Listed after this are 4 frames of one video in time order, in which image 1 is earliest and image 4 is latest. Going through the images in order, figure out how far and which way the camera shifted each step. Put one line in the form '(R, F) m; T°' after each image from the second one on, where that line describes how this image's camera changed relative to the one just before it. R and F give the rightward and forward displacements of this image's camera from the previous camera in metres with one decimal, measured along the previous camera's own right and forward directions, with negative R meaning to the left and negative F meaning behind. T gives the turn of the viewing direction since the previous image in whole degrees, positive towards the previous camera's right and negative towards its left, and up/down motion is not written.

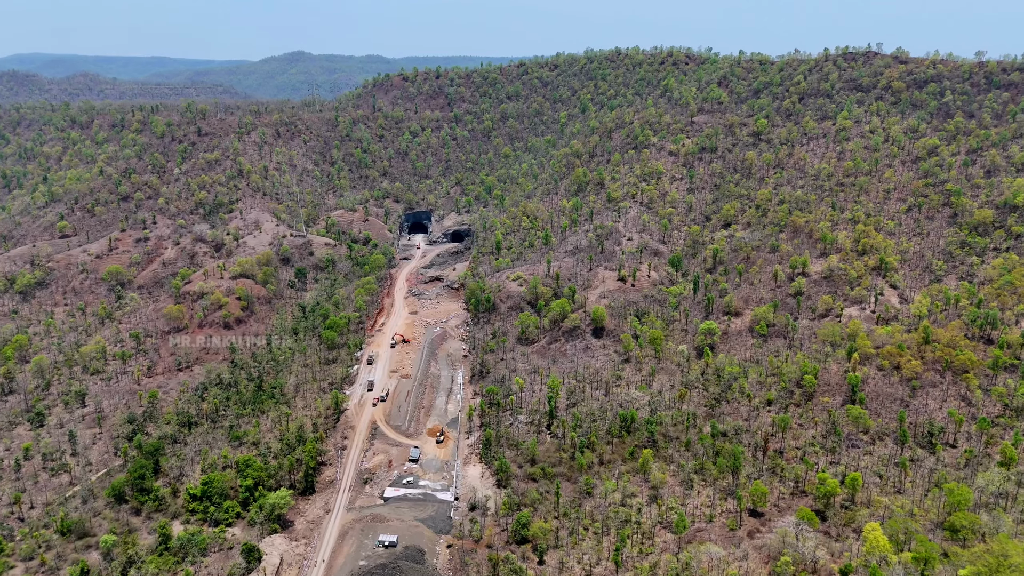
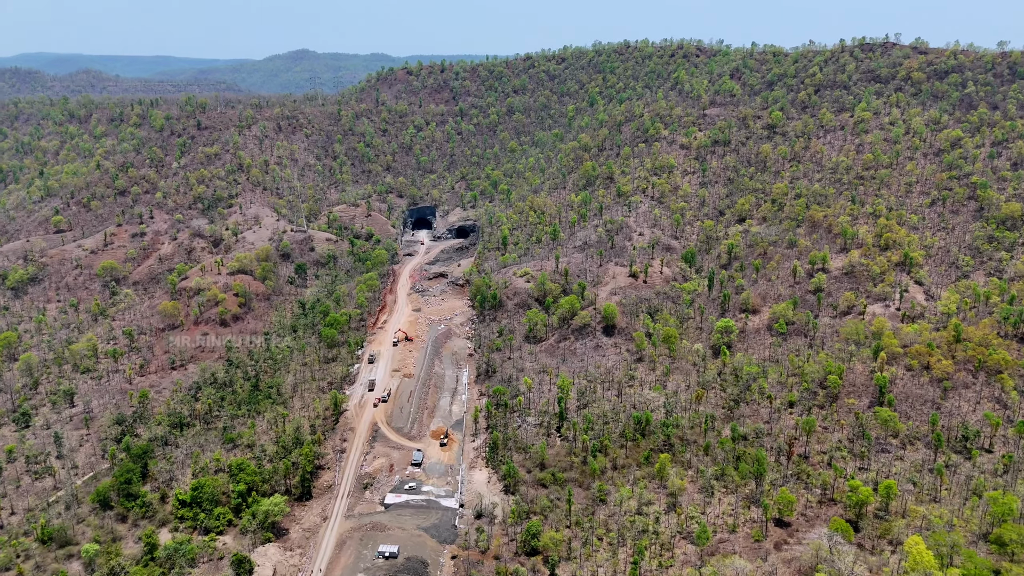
(-0.4, +3.7) m; 0°
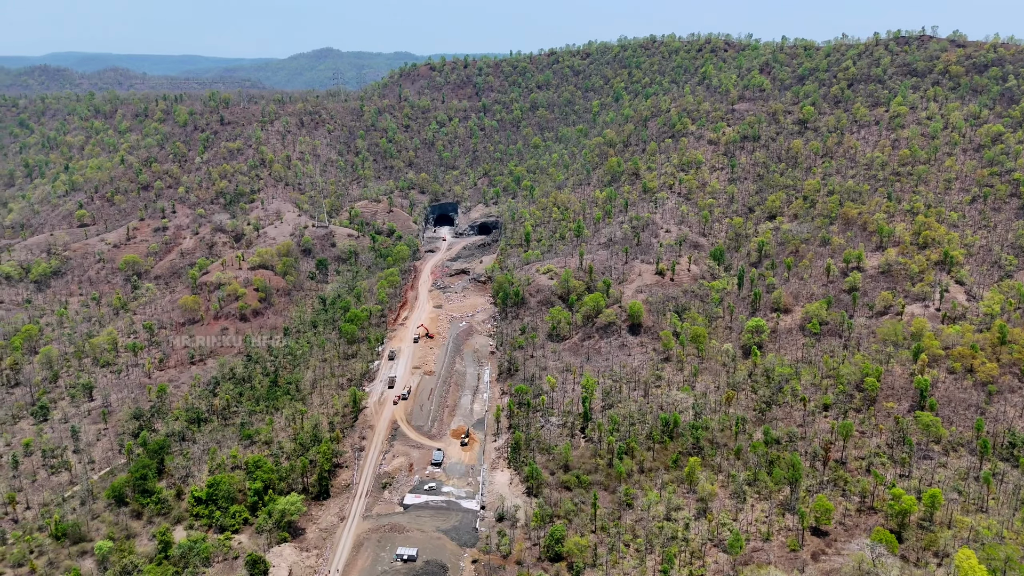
(-0.3, +2.0) m; -2°
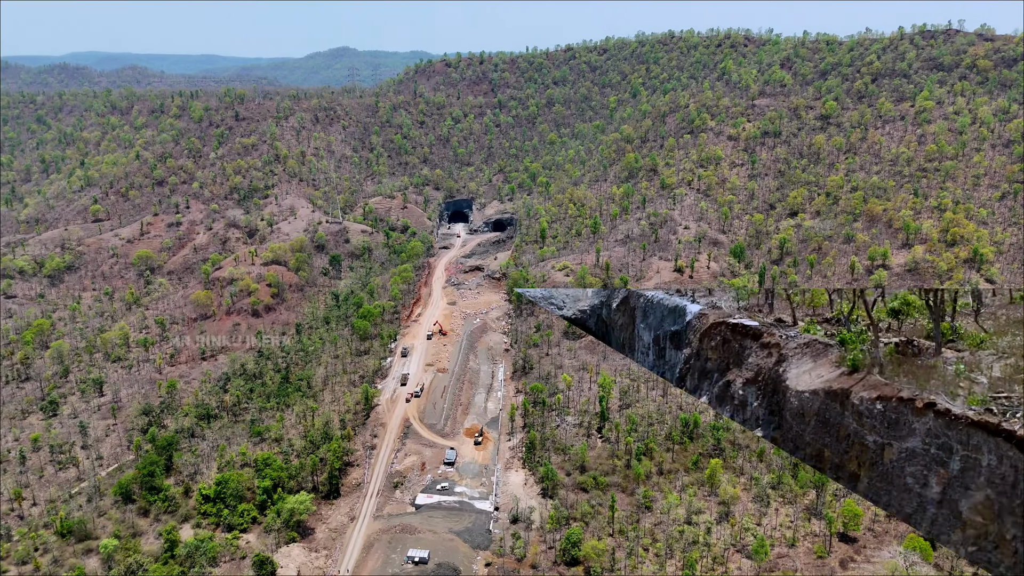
(-0.1, +1.7) m; -1°
